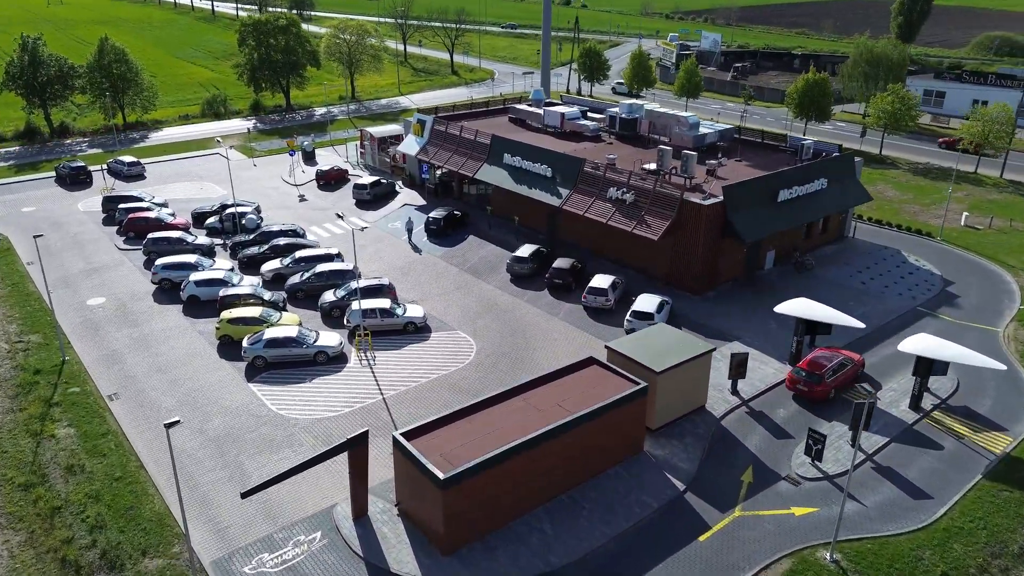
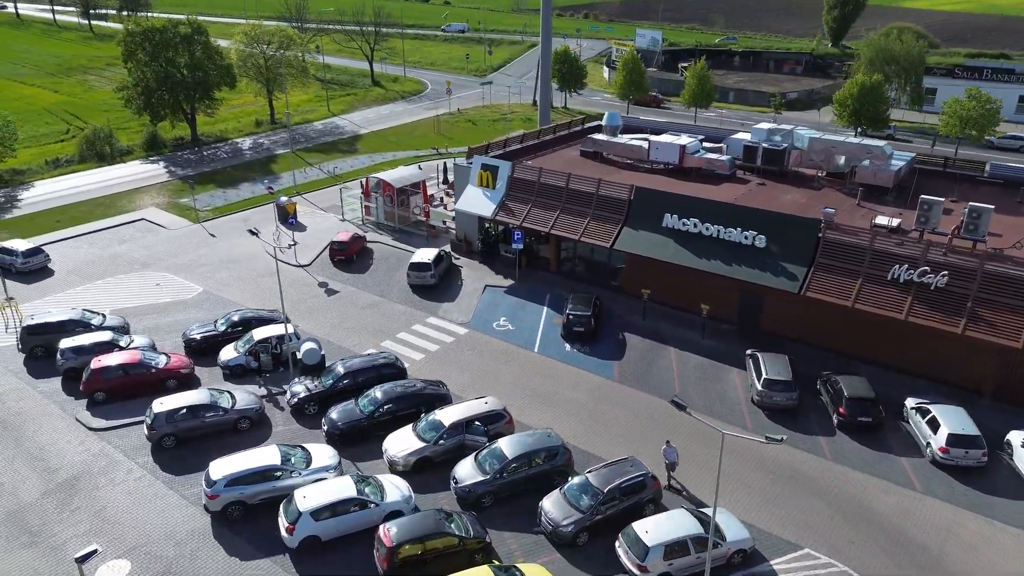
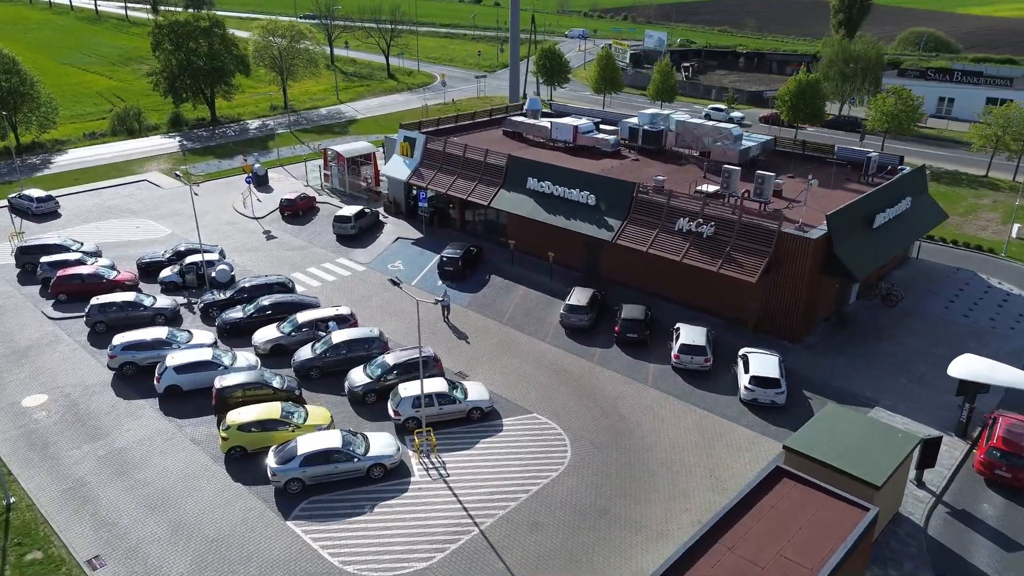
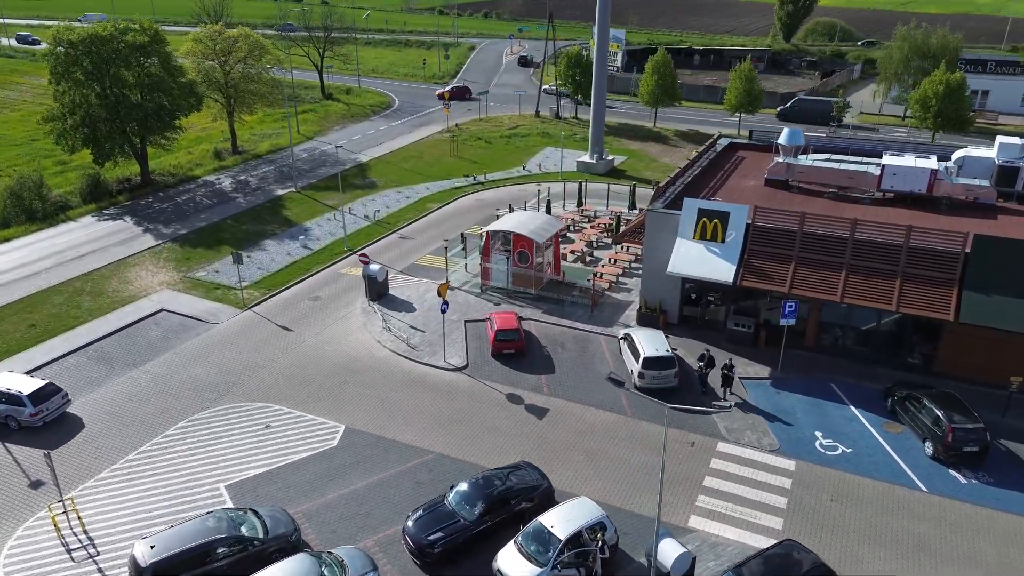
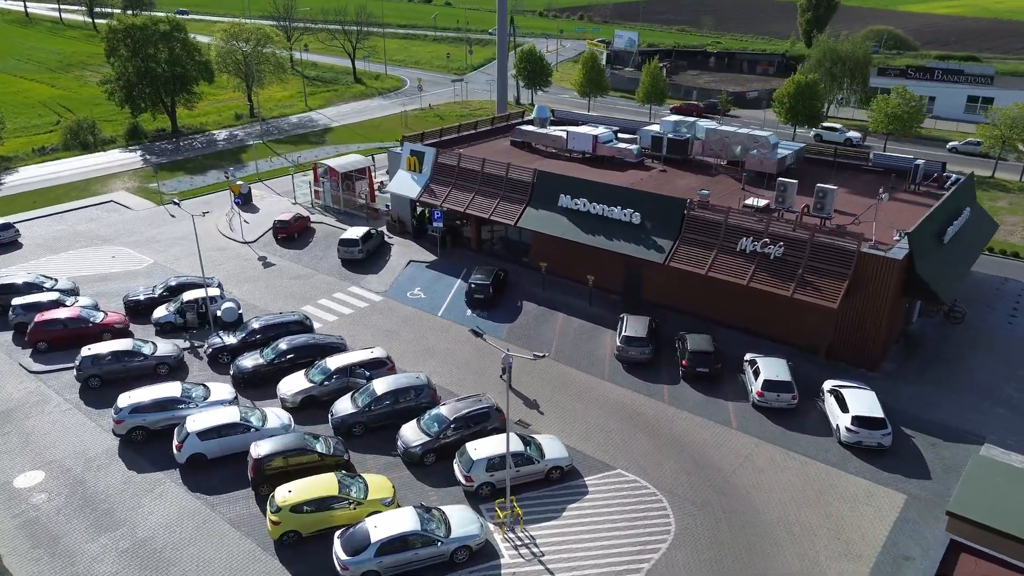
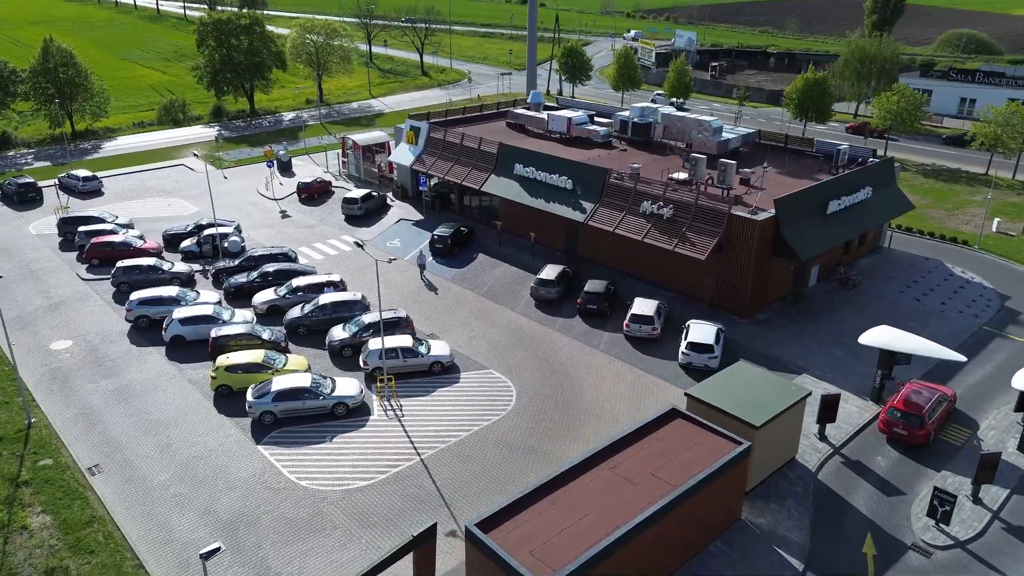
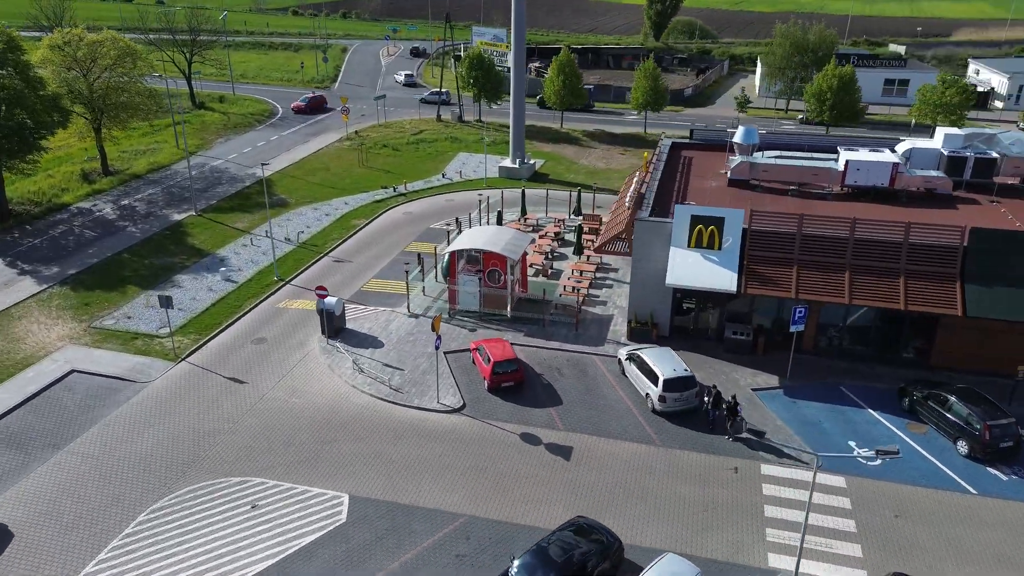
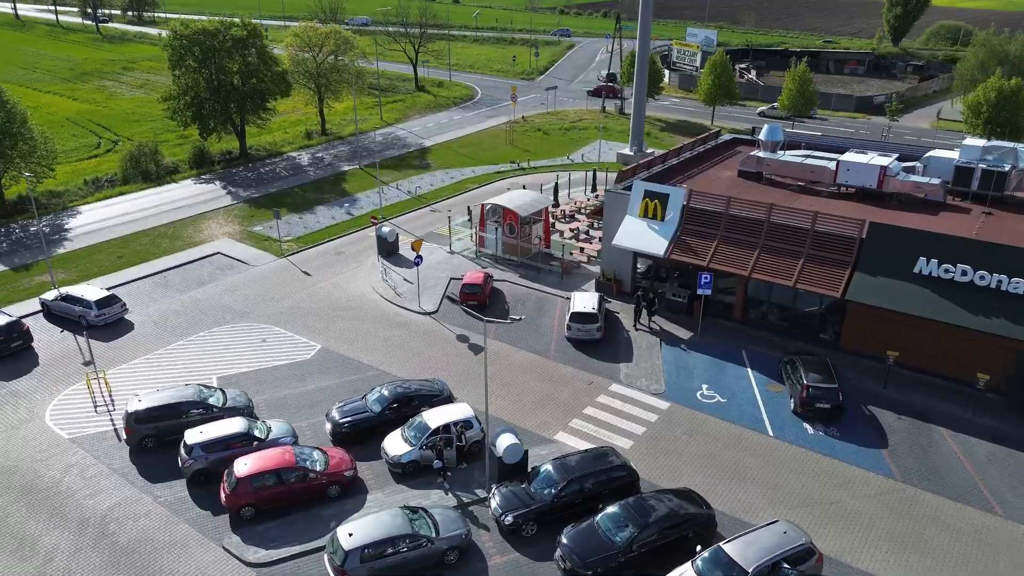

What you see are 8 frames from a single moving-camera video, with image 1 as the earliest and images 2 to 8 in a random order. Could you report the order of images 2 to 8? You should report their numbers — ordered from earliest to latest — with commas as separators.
6, 3, 5, 2, 8, 4, 7
